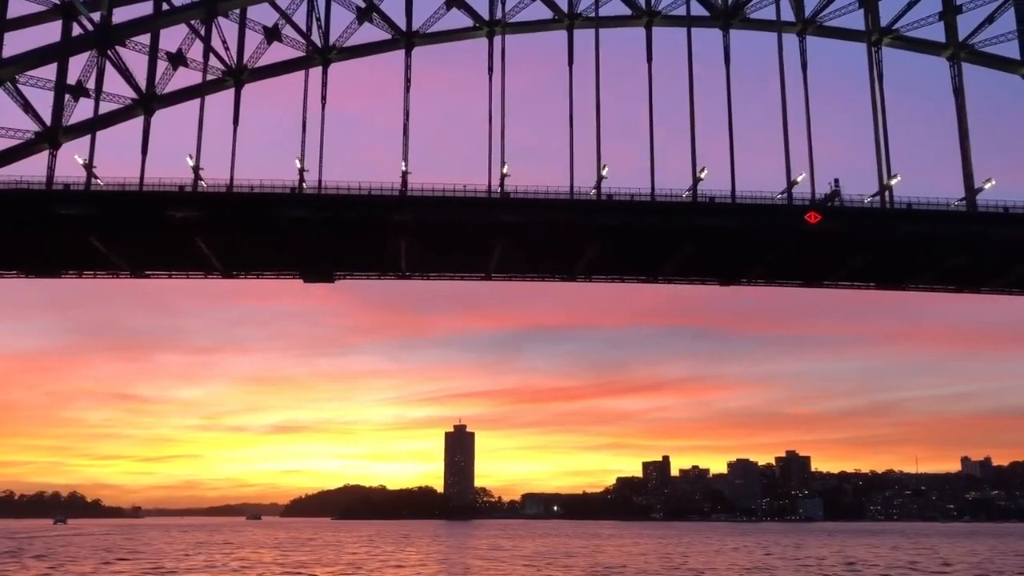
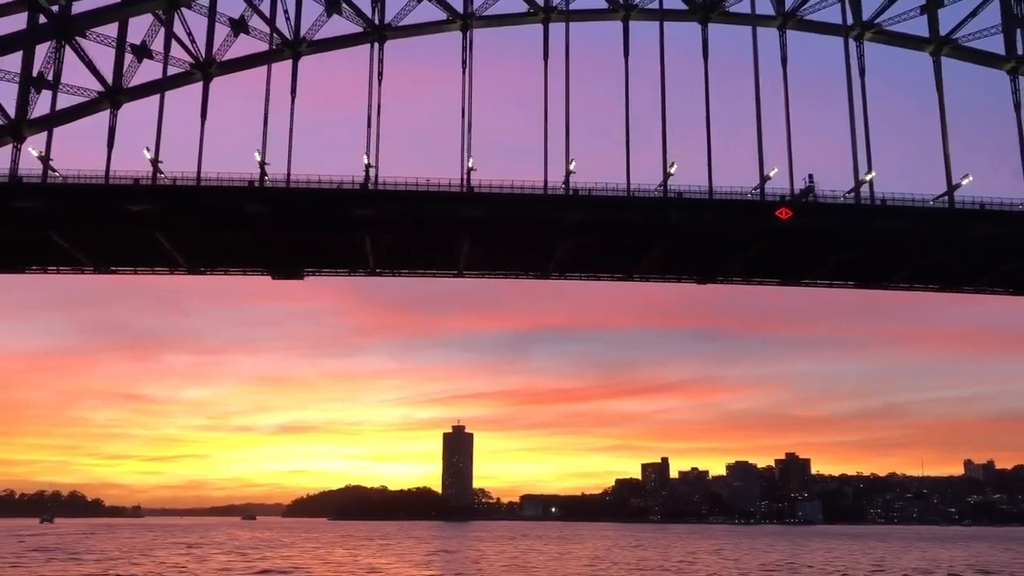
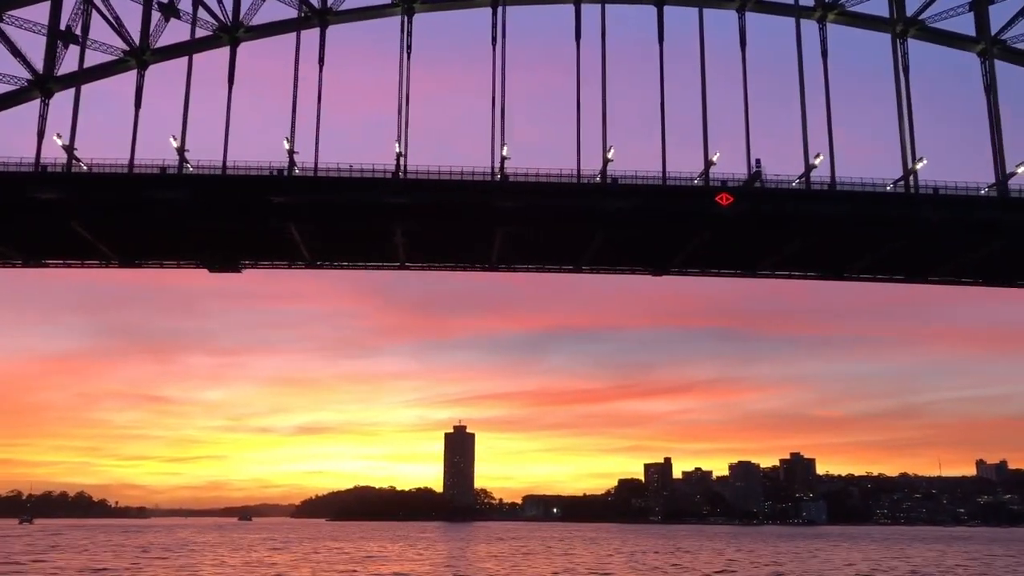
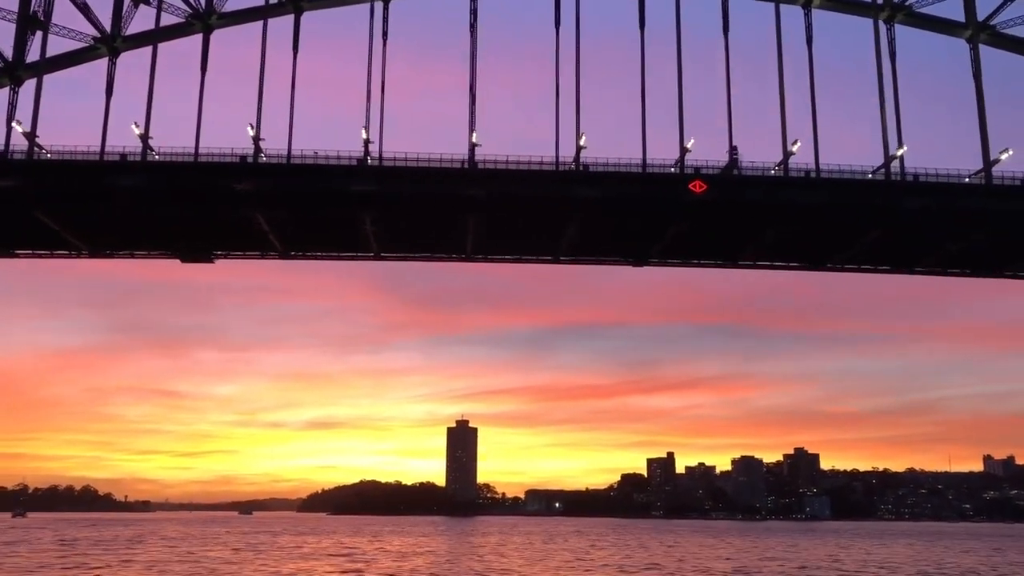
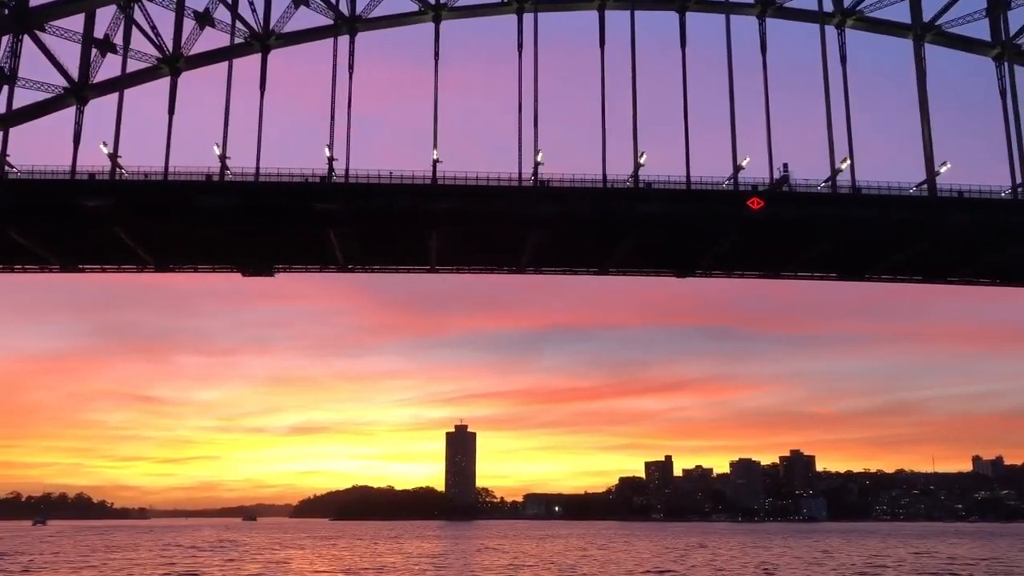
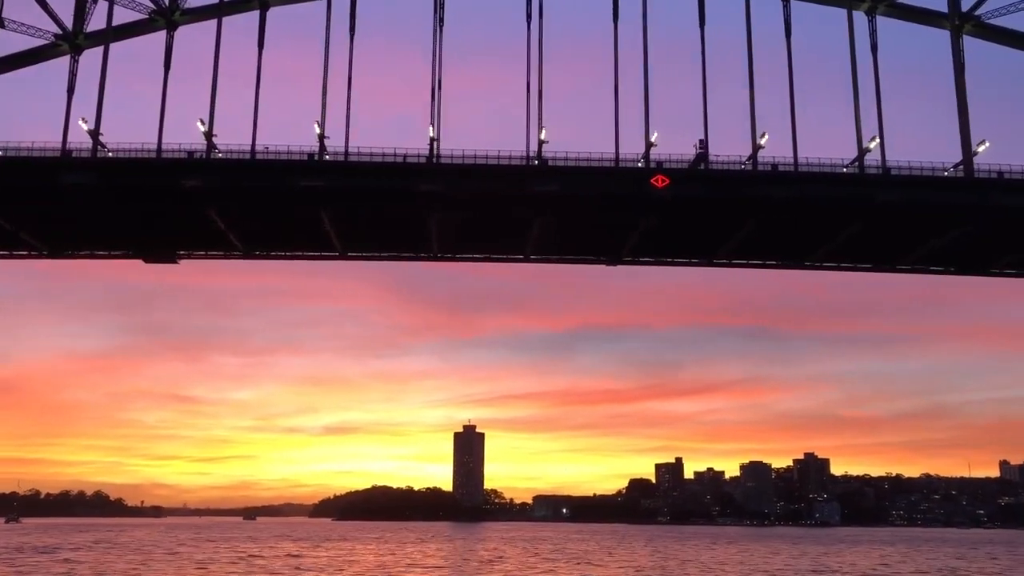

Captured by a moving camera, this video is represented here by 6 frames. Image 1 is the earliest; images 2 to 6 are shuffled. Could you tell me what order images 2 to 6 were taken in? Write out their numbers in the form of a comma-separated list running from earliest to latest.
2, 5, 3, 4, 6
